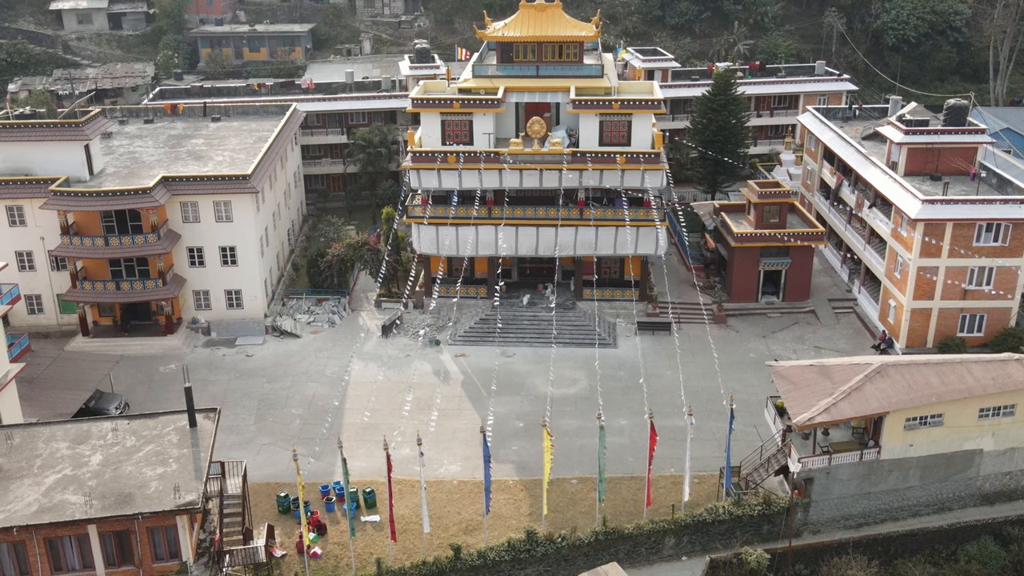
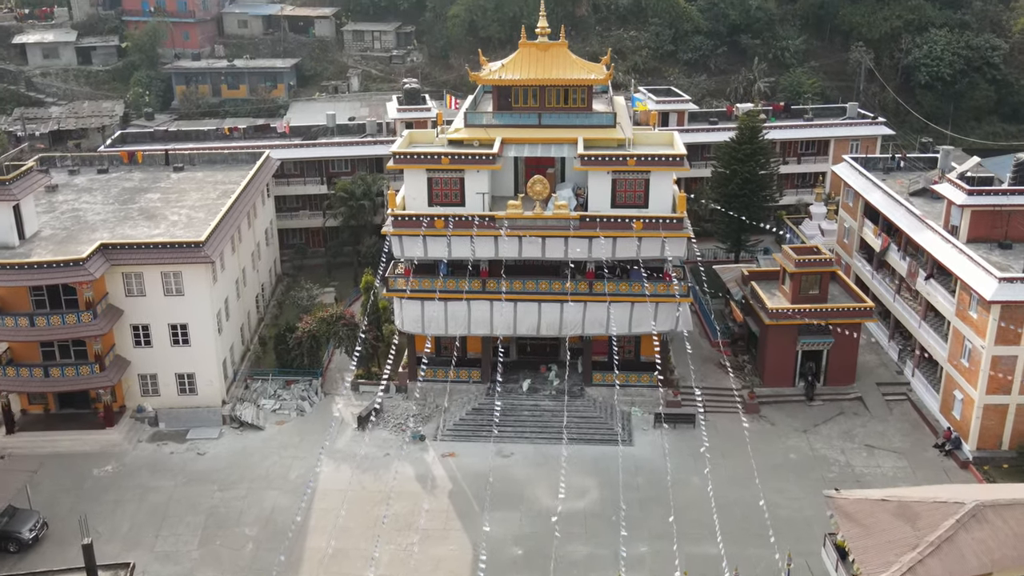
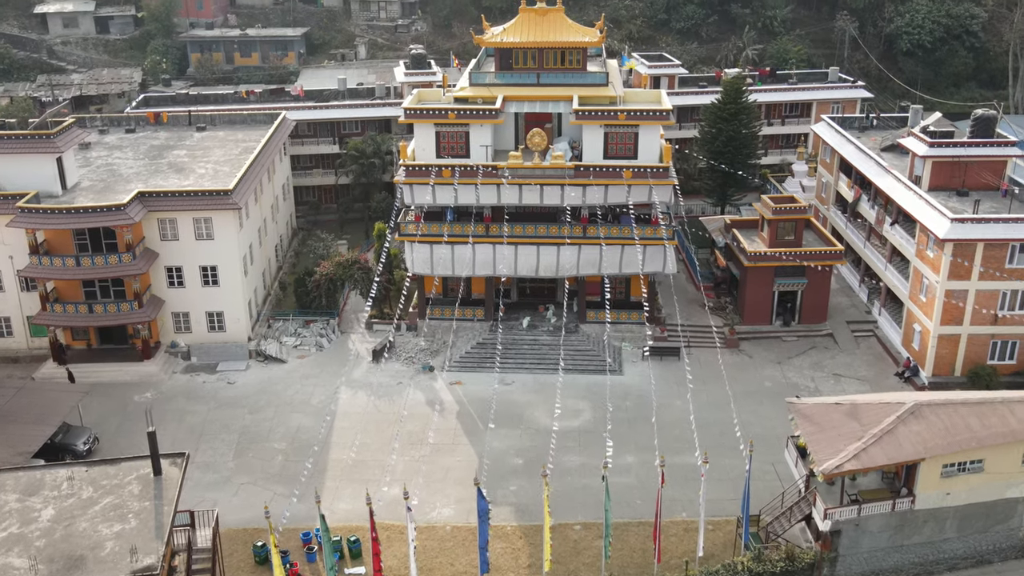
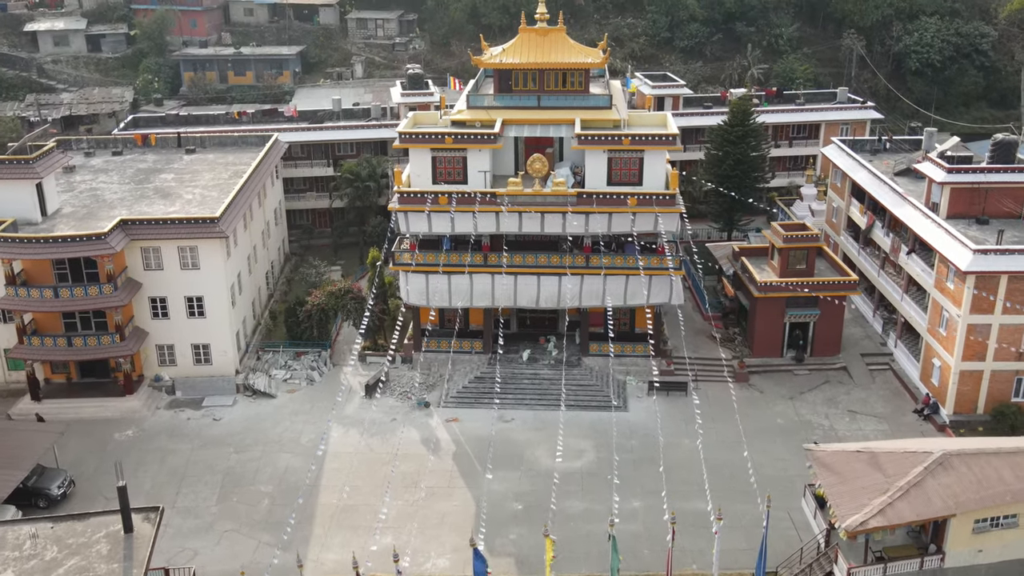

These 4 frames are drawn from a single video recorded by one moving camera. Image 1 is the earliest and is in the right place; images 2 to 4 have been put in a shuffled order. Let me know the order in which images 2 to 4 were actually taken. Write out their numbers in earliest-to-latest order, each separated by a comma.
3, 4, 2
